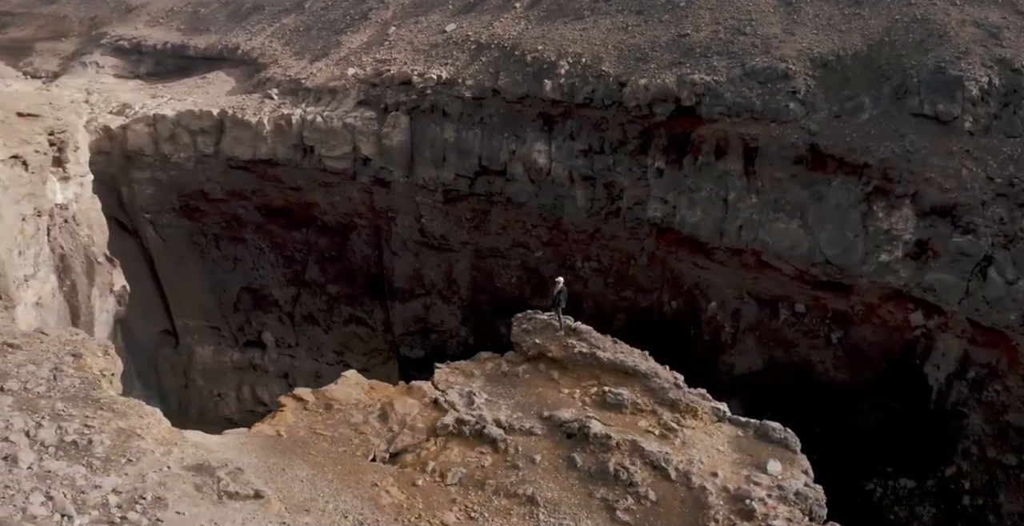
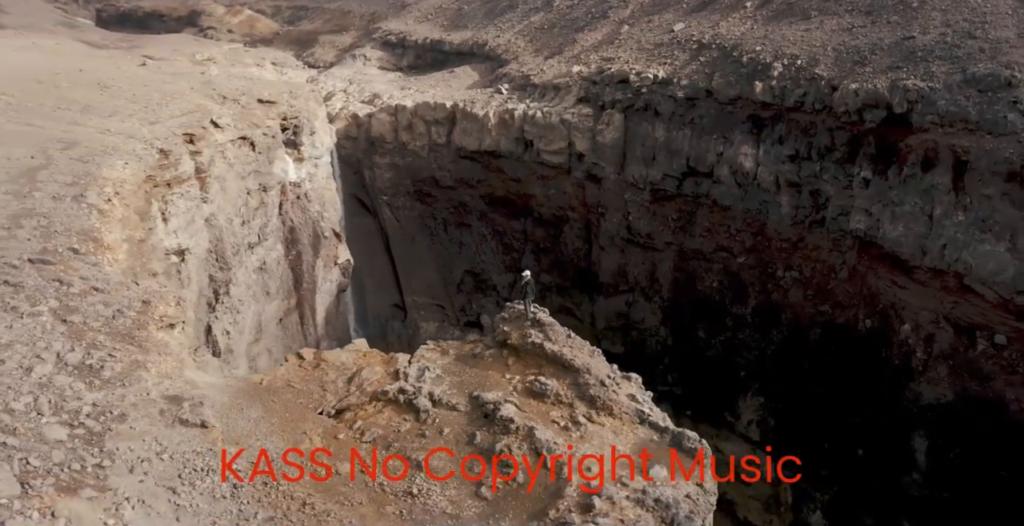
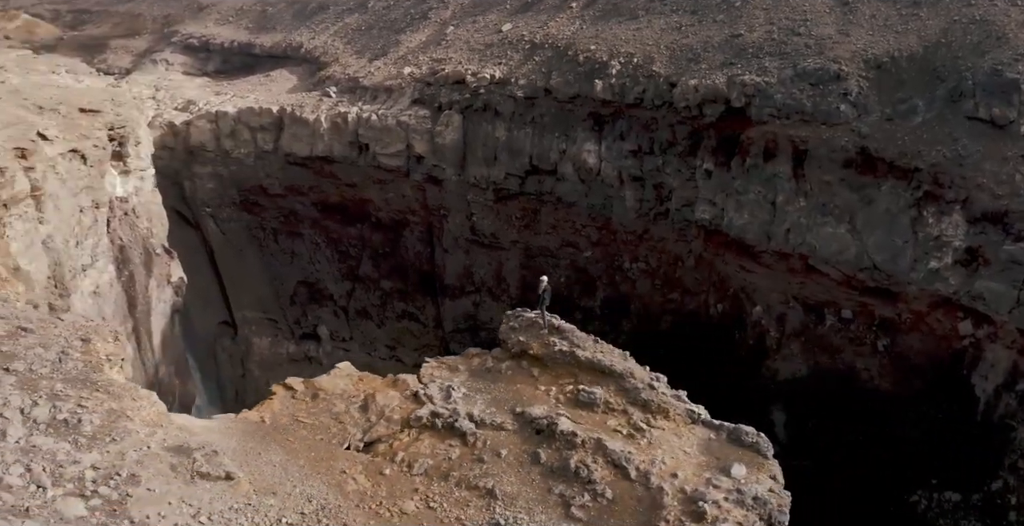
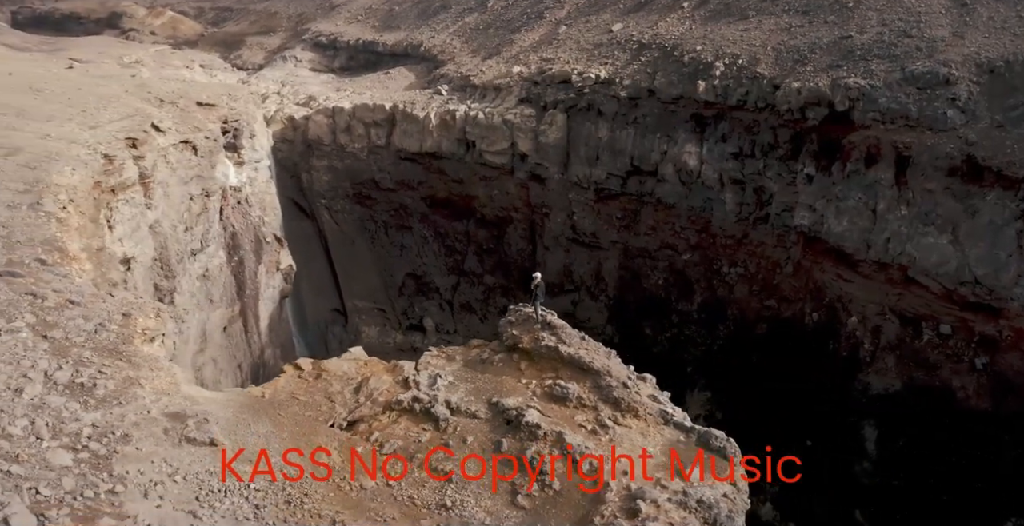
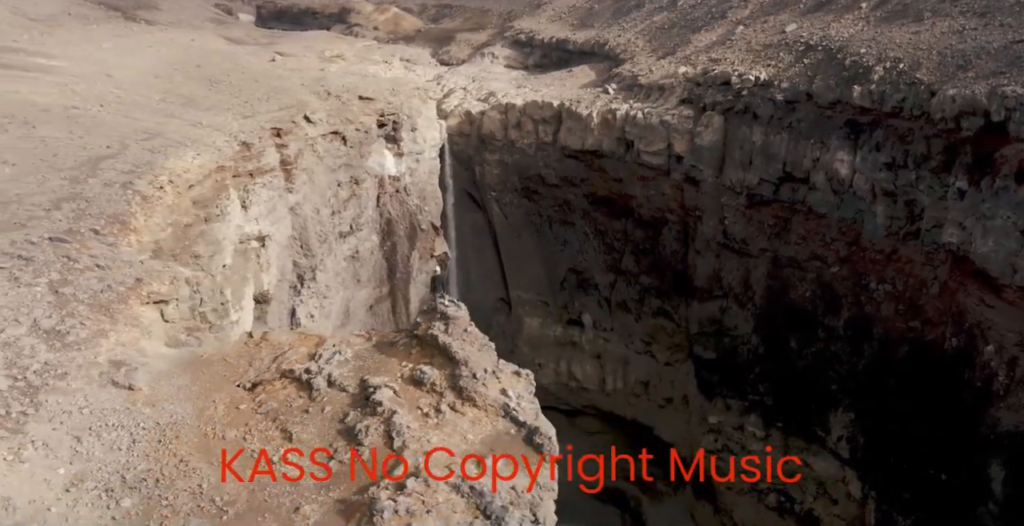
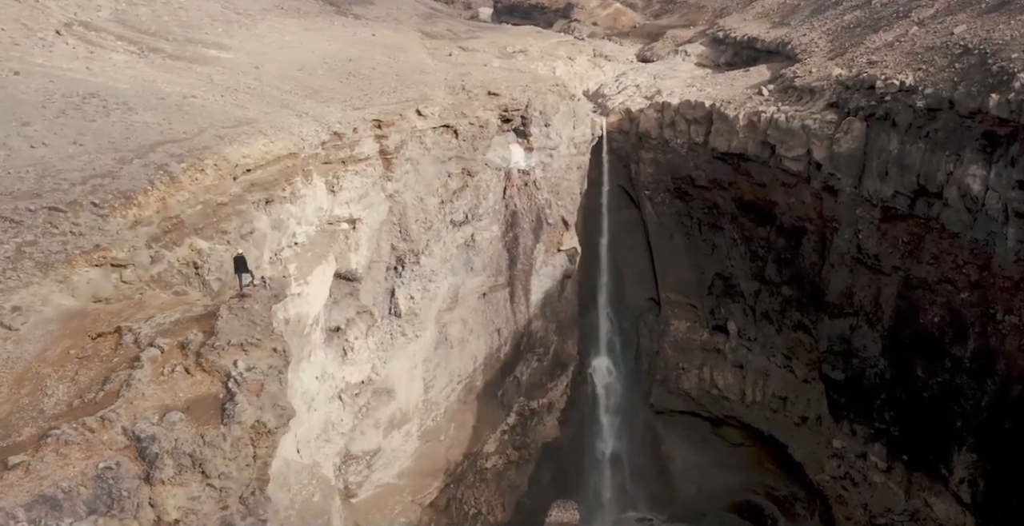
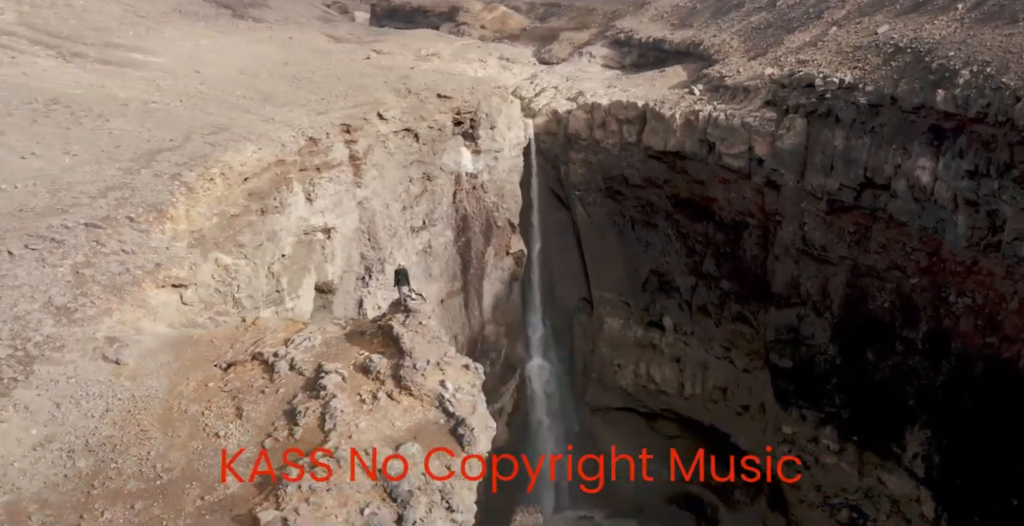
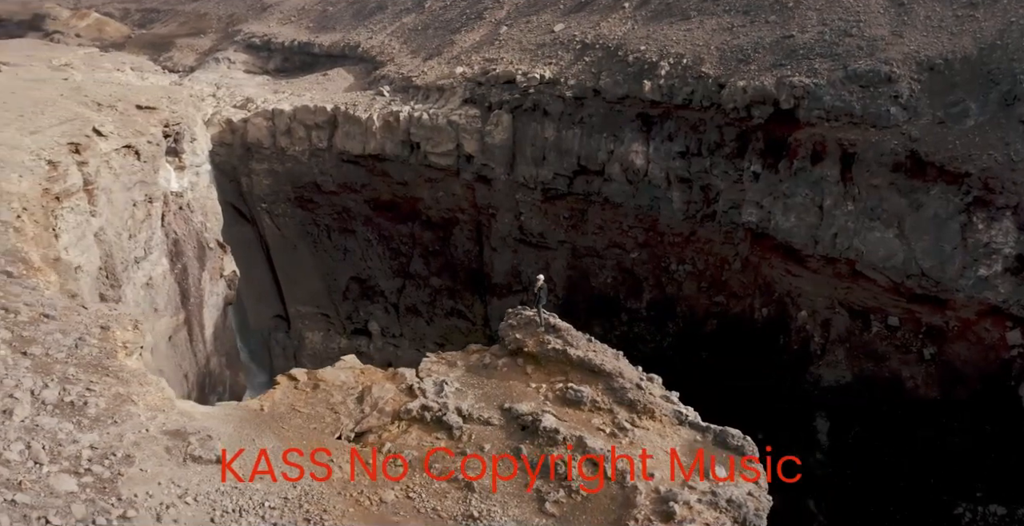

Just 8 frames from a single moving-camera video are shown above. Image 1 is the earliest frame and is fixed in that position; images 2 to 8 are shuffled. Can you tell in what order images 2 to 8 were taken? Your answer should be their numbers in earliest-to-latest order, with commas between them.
3, 8, 4, 2, 5, 7, 6
